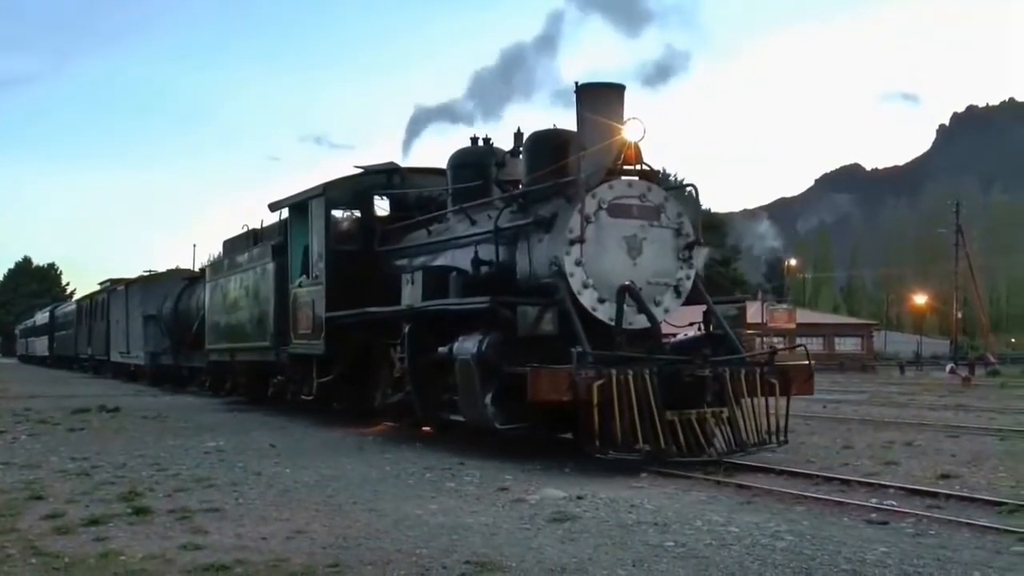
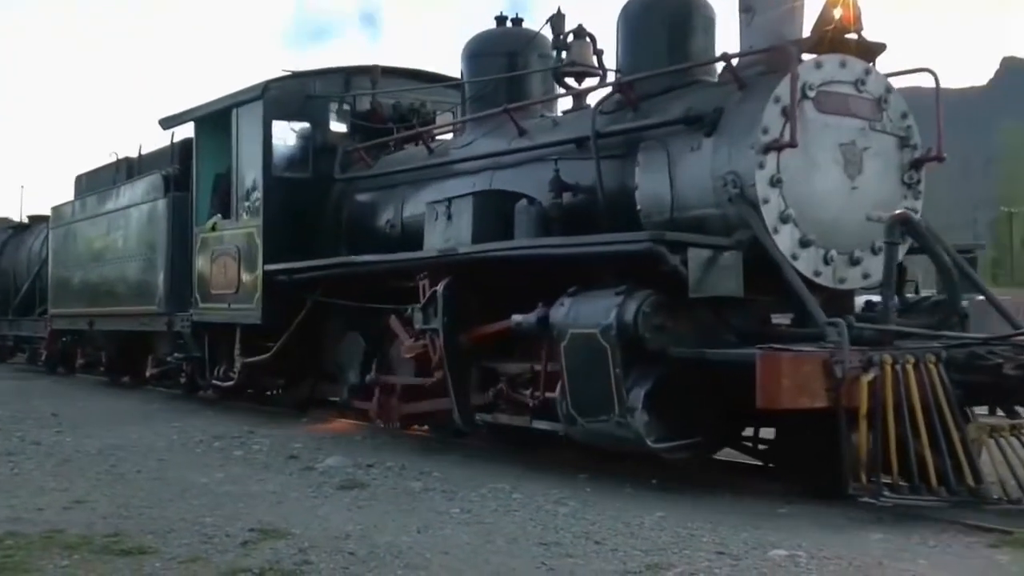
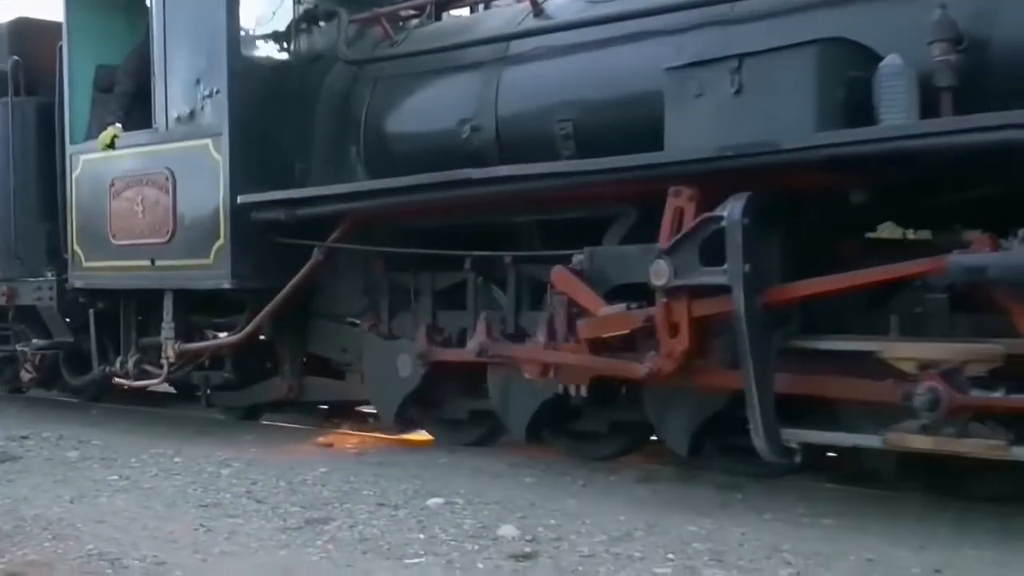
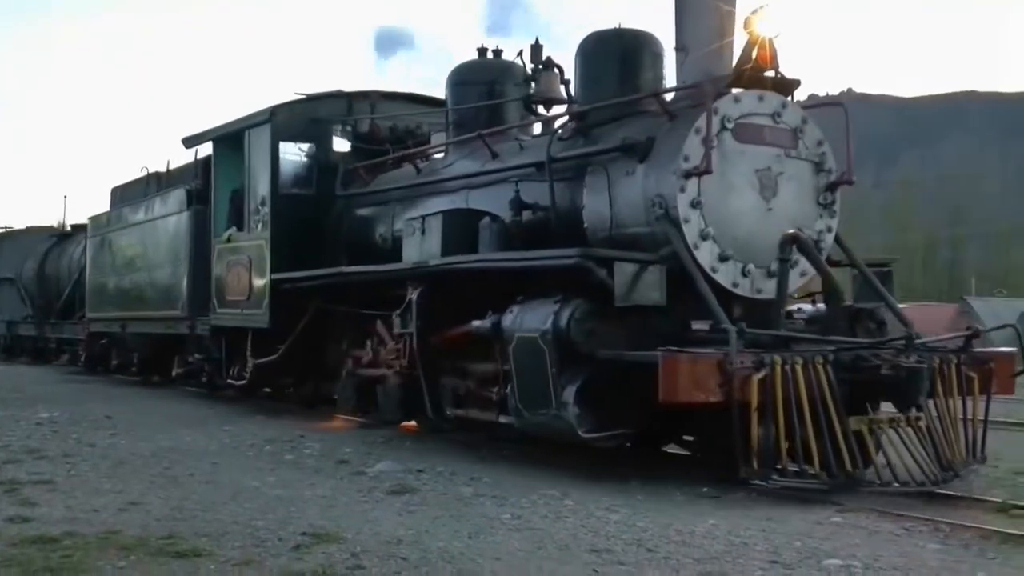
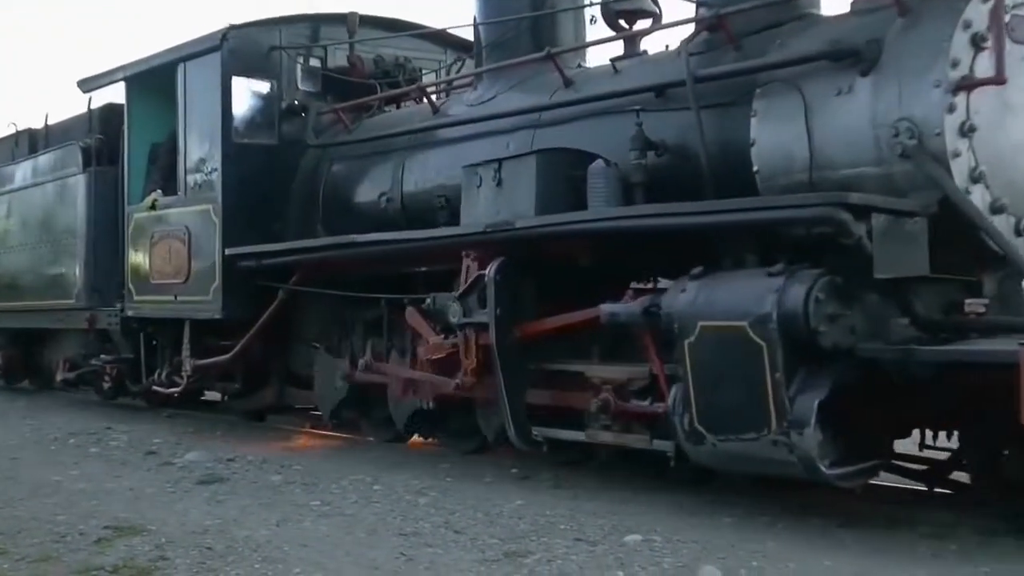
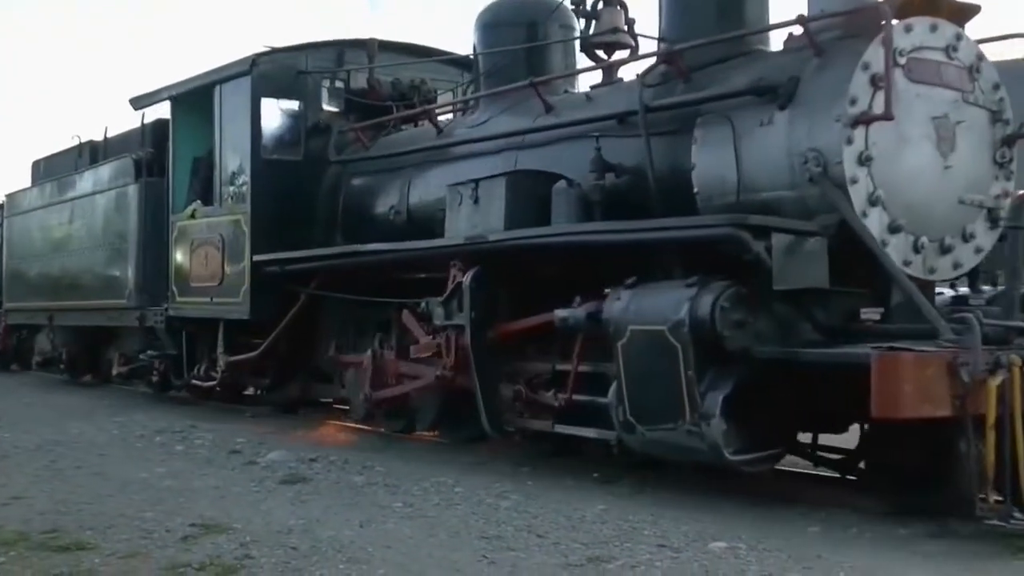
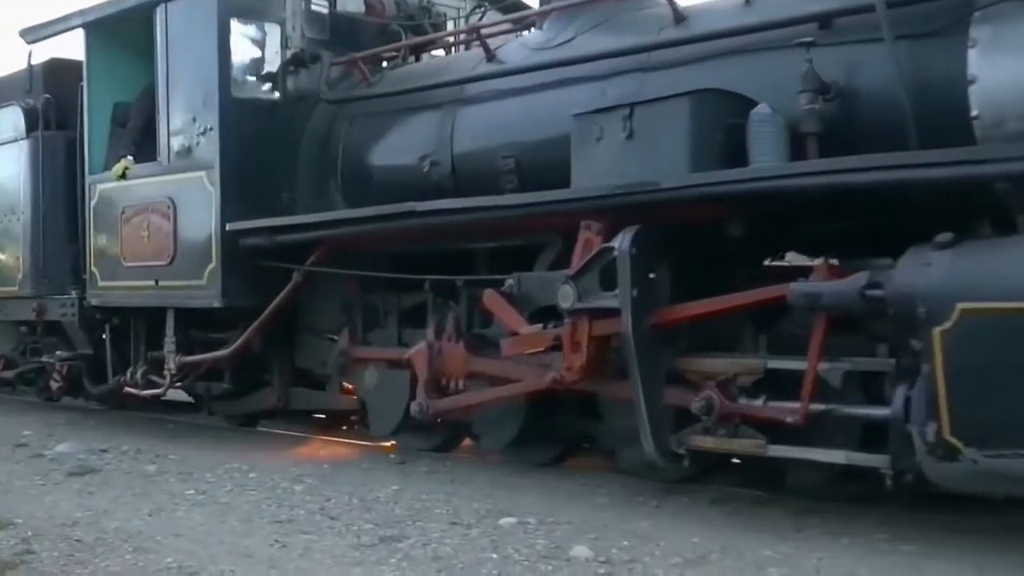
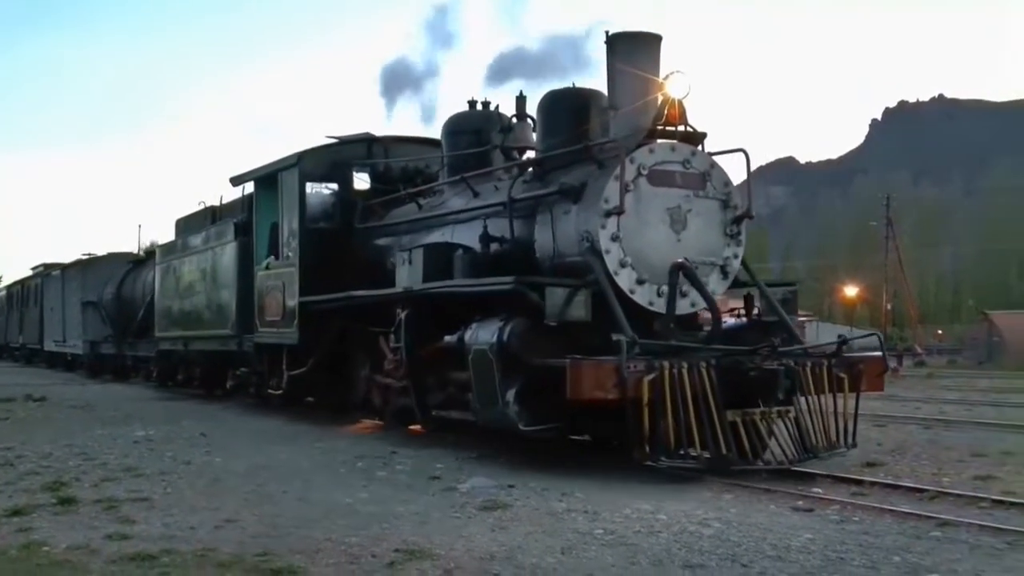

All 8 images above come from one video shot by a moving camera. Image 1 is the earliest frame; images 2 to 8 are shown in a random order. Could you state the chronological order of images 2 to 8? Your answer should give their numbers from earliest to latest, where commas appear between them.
8, 4, 2, 6, 5, 7, 3
